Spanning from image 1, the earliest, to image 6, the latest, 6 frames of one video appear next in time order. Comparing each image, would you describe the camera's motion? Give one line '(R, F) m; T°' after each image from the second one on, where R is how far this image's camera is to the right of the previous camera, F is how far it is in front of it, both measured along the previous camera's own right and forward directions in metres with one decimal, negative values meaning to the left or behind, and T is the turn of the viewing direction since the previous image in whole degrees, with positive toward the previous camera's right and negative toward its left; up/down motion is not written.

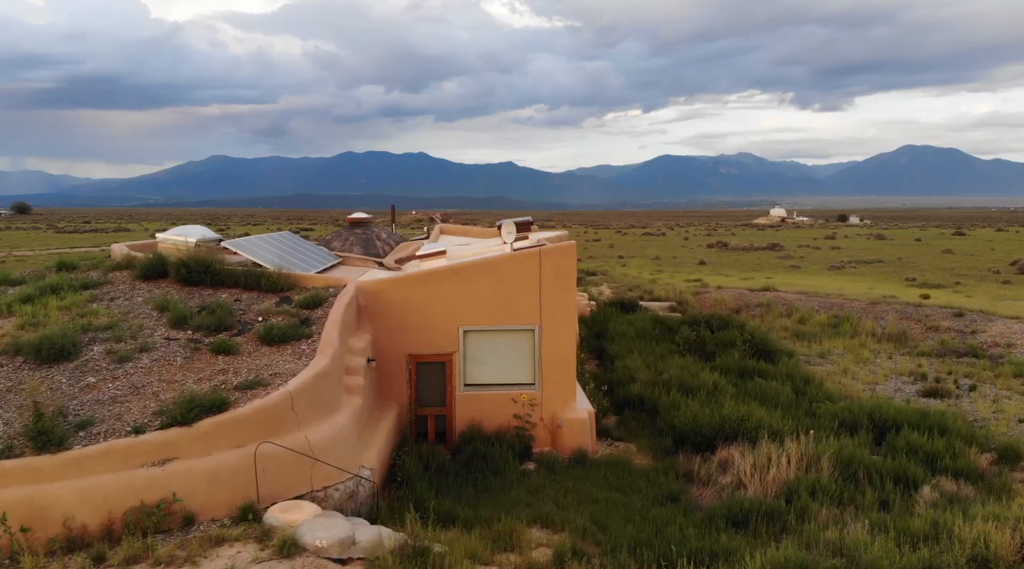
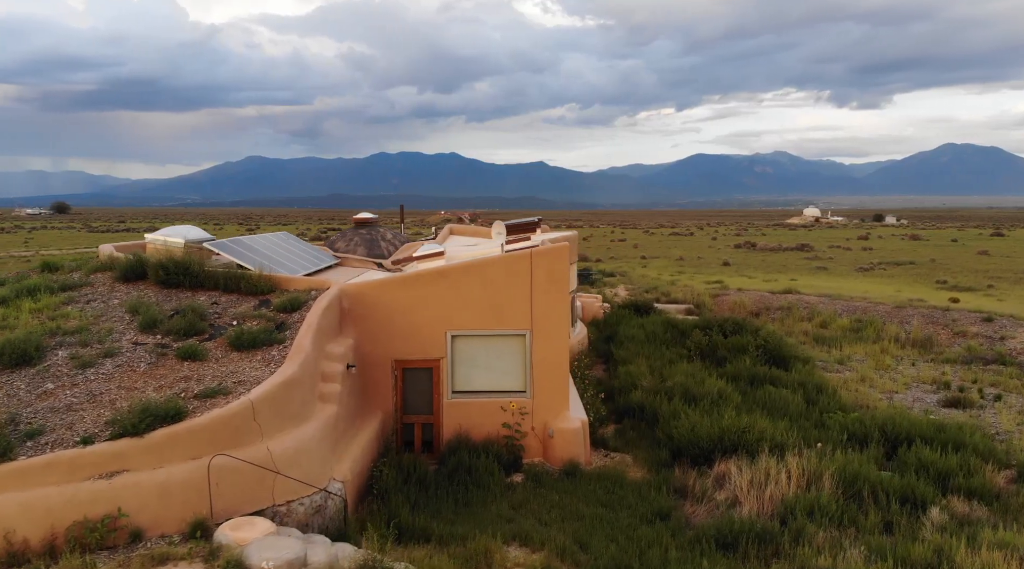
(+0.6, +0.5) m; -2°
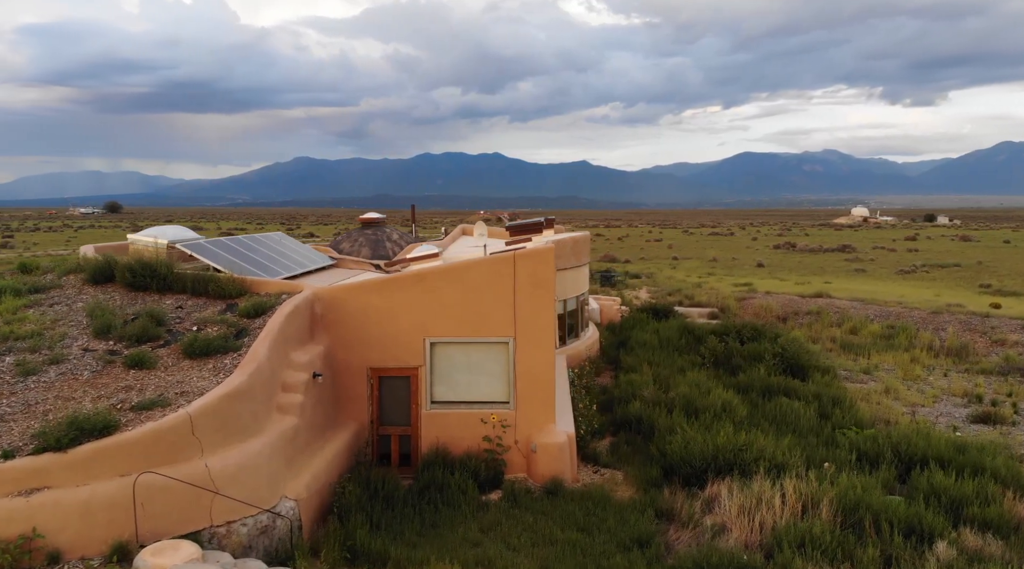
(+0.9, +0.7) m; -3°
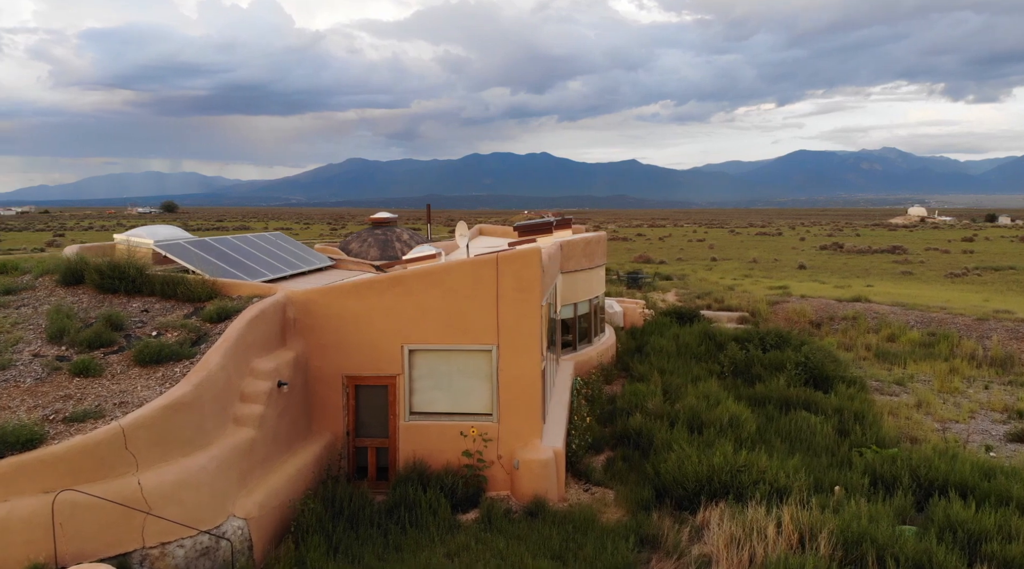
(+0.9, +0.8) m; -3°
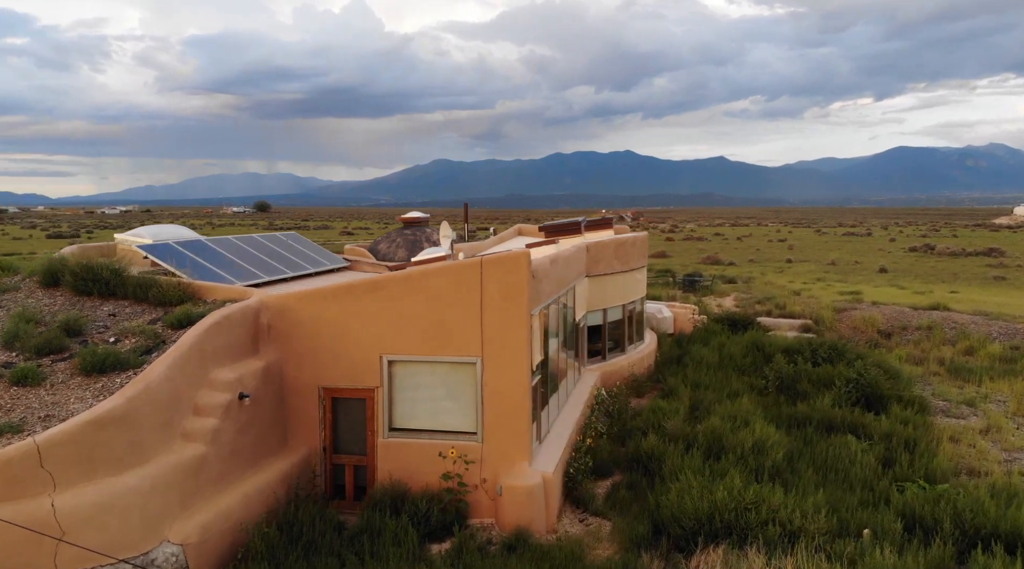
(+1.2, +1.1) m; -6°
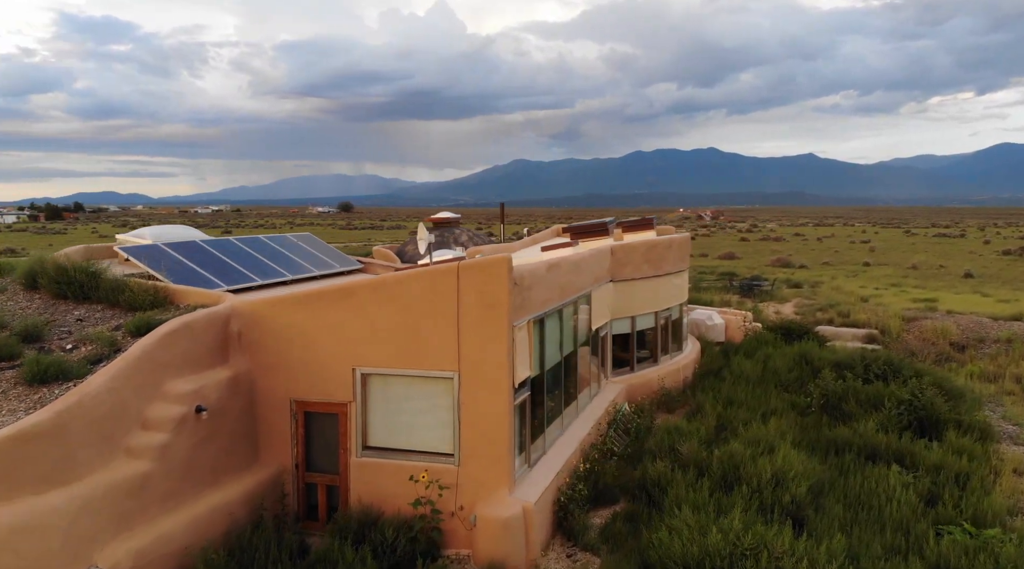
(+1.1, +1.0) m; -6°
